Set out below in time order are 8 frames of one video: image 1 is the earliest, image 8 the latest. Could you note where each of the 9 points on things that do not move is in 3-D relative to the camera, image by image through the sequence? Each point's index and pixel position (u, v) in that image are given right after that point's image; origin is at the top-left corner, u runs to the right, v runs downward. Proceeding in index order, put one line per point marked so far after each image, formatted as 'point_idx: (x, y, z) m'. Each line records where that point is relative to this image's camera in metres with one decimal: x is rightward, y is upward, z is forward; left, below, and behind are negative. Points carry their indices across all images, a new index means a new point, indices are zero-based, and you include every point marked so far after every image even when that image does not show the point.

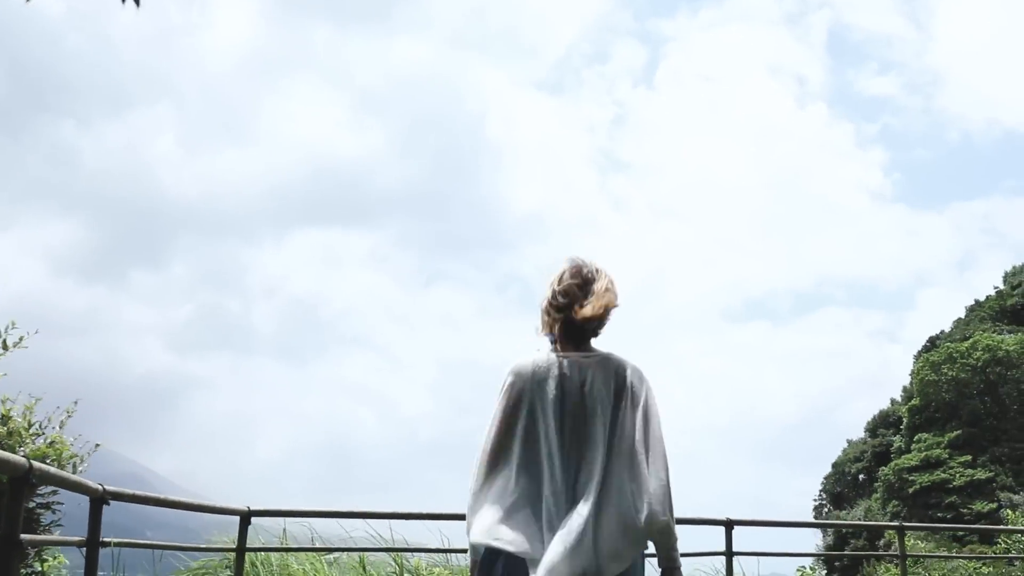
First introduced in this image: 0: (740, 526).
0: (+1.5, -1.6, +7.1) m
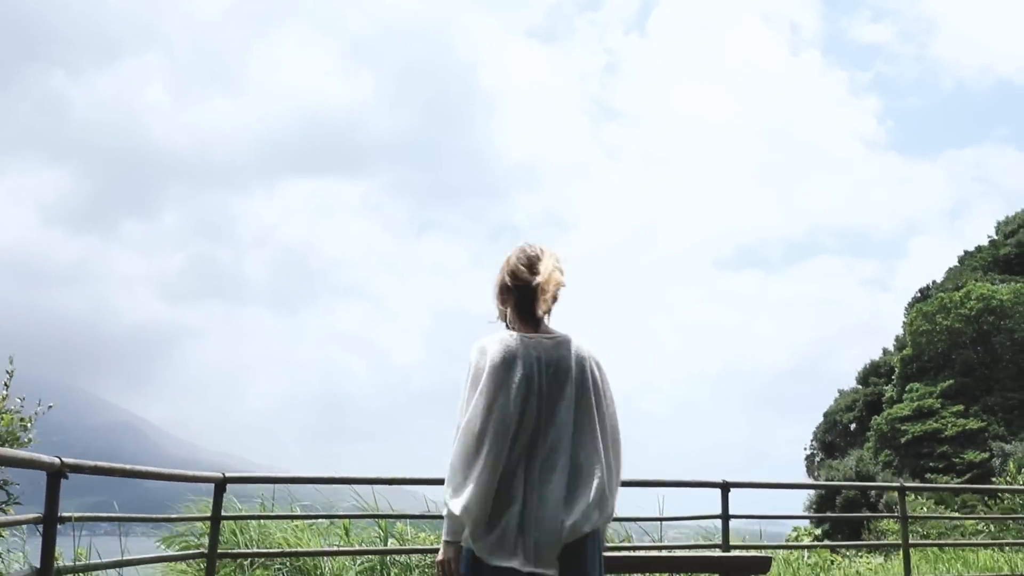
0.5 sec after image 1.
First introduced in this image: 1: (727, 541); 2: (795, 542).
0: (+1.4, -1.3, +6.9) m
1: (+1.4, -1.6, +6.7) m
2: (+1.9, -1.7, +7.0) m
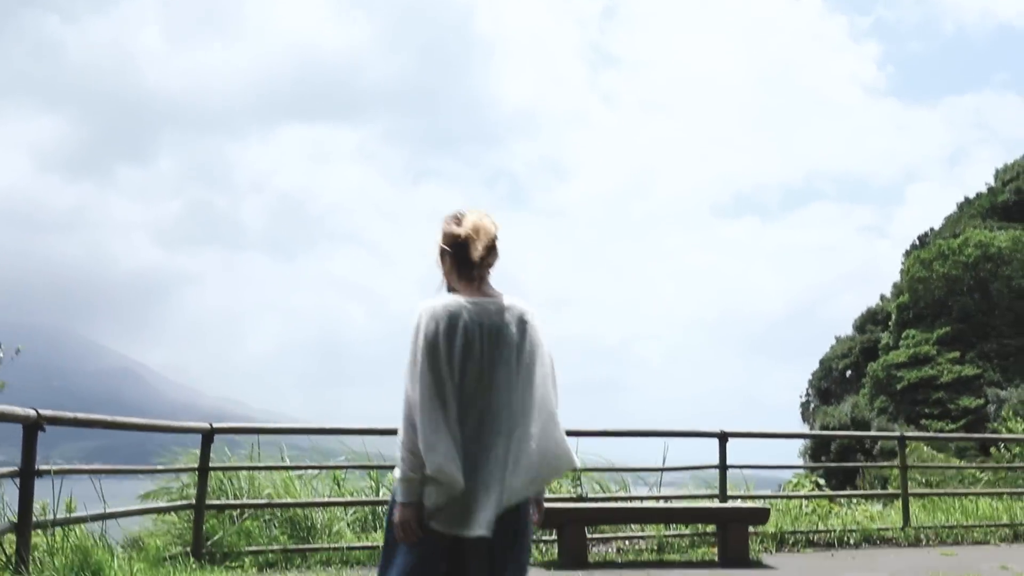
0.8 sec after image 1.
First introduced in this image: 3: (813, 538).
0: (+1.4, -1.0, +6.8) m
1: (+1.4, -1.3, +6.6) m
2: (+1.9, -1.4, +7.0) m
3: (+2.0, -1.6, +6.8) m
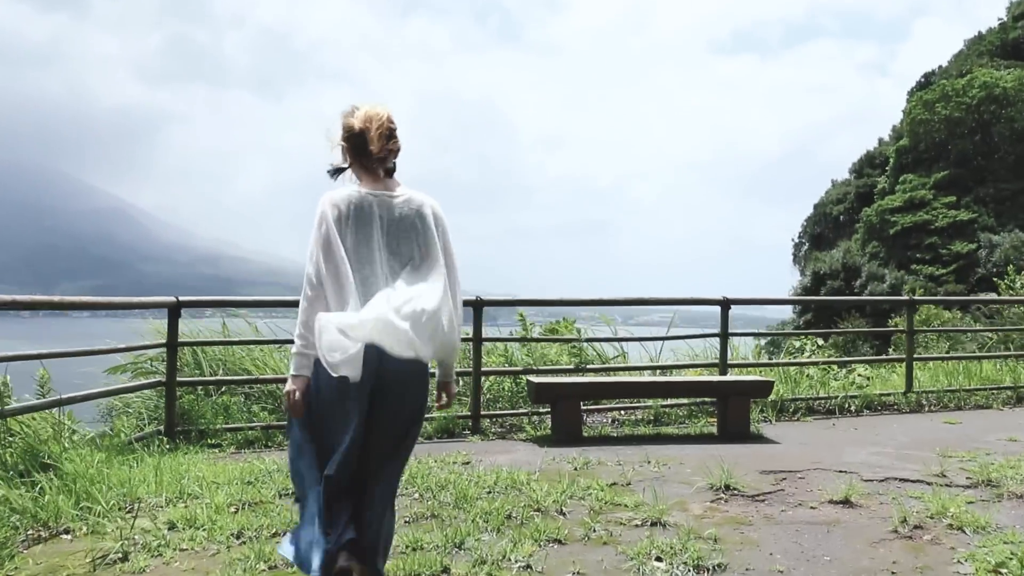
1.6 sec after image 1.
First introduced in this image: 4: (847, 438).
0: (+1.4, -0.1, +6.5) m
1: (+1.3, -0.4, +6.3) m
2: (+1.8, -0.5, +6.7) m
3: (+1.9, -0.8, +6.6) m
4: (+1.8, -0.8, +5.5) m
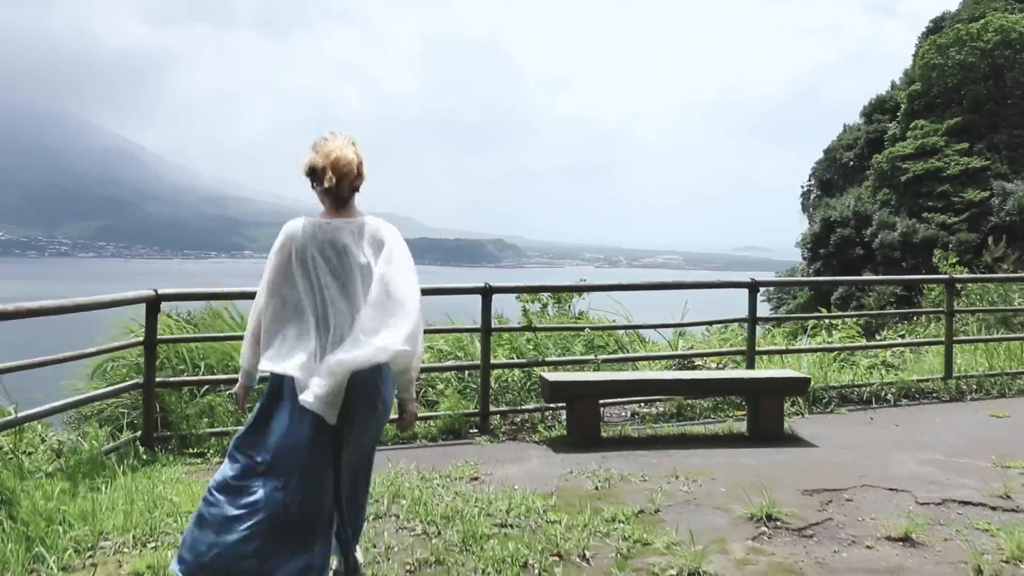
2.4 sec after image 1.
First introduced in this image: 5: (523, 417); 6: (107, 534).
0: (+1.4, 0.0, +6.0) m
1: (+1.4, -0.3, +5.8) m
2: (+1.9, -0.3, +6.2) m
3: (+2.0, -0.6, +6.1) m
4: (+1.9, -0.7, +5.1) m
5: (+0.1, -0.6, +5.1) m
6: (-1.2, -0.8, +3.2) m
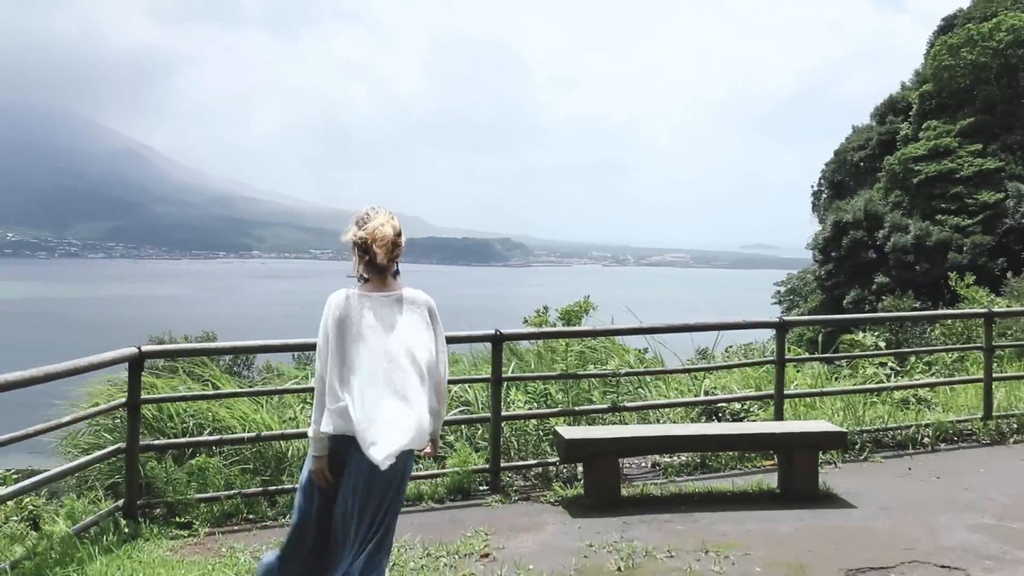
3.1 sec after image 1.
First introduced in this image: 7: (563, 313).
0: (+1.5, -0.2, +5.6) m
1: (+1.4, -0.5, +5.5) m
2: (+1.9, -0.5, +5.9) m
3: (+2.1, -0.8, +5.8) m
4: (+1.9, -0.9, +4.7) m
5: (+0.1, -0.8, +4.7) m
6: (-1.2, -1.0, +2.9) m
7: (+0.6, -0.3, +12.6) m
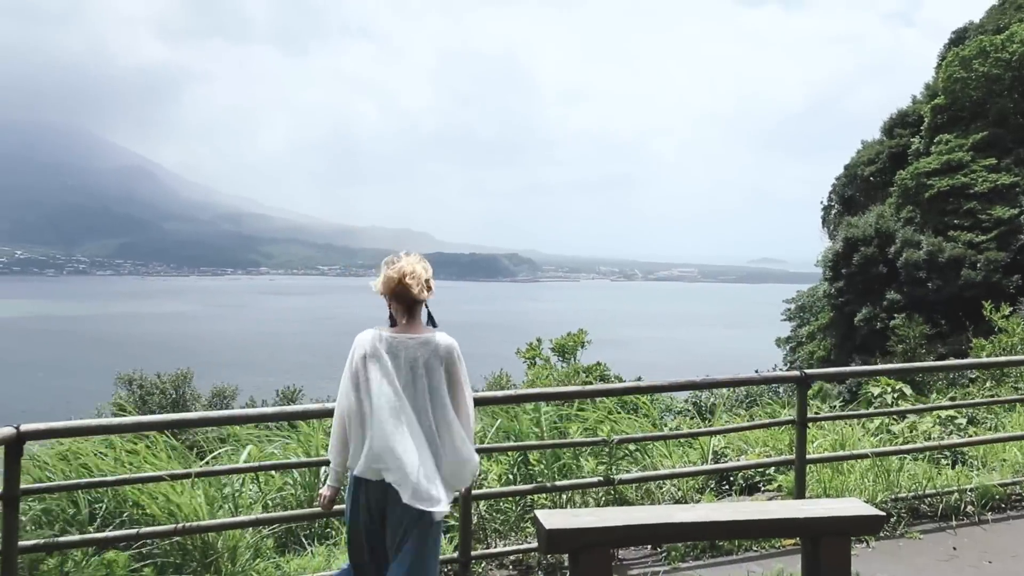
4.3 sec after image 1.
0: (+1.4, -0.4, +4.8) m
1: (+1.3, -0.8, +4.7) m
2: (+1.9, -0.8, +5.1) m
3: (+2.0, -1.1, +5.0) m
4: (+1.8, -1.1, +3.9) m
5: (0.0, -1.1, +4.0) m
6: (-1.3, -1.2, +2.1) m
7: (+0.5, -0.6, +11.9) m
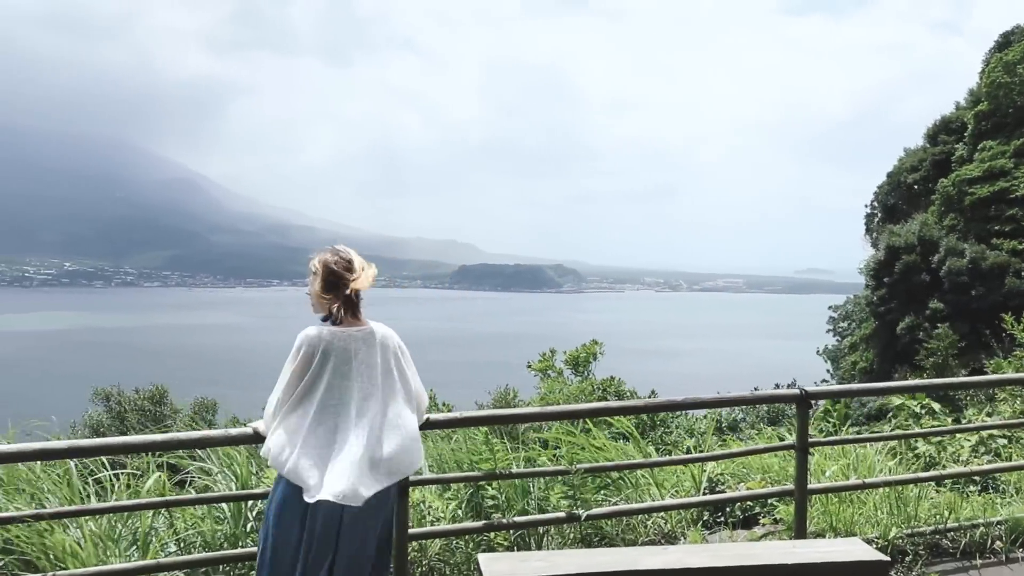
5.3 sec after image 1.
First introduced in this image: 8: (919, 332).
0: (+1.3, -0.4, +4.3) m
1: (+1.2, -0.8, +4.2) m
2: (+1.7, -0.8, +4.6) m
3: (+1.8, -1.1, +4.5) m
4: (+1.6, -1.2, +3.4) m
5: (-0.1, -1.1, +3.5) m
6: (-1.5, -1.2, +1.7) m
7: (+0.7, -0.8, +11.4) m
8: (+7.8, -0.9, +19.9) m
